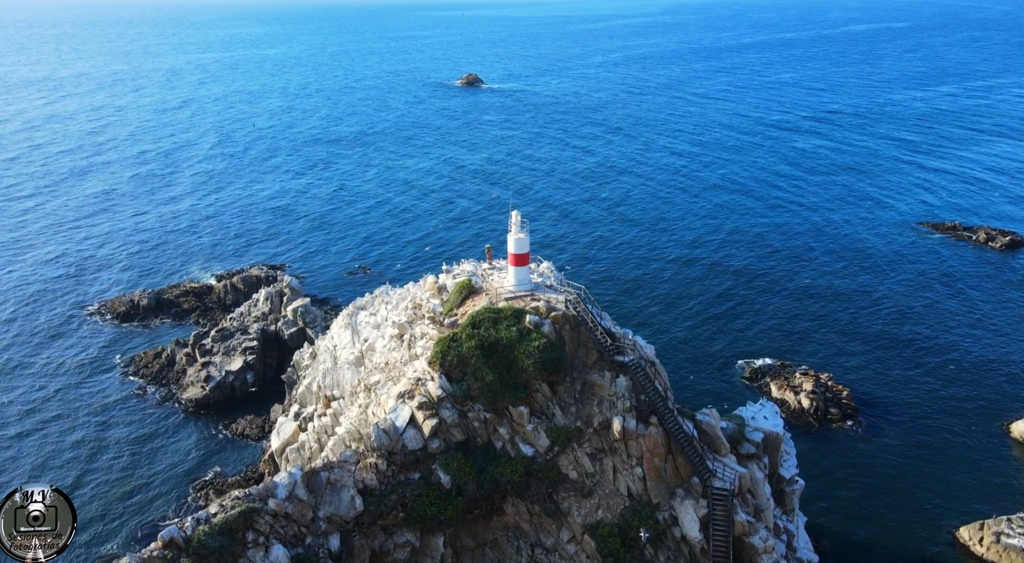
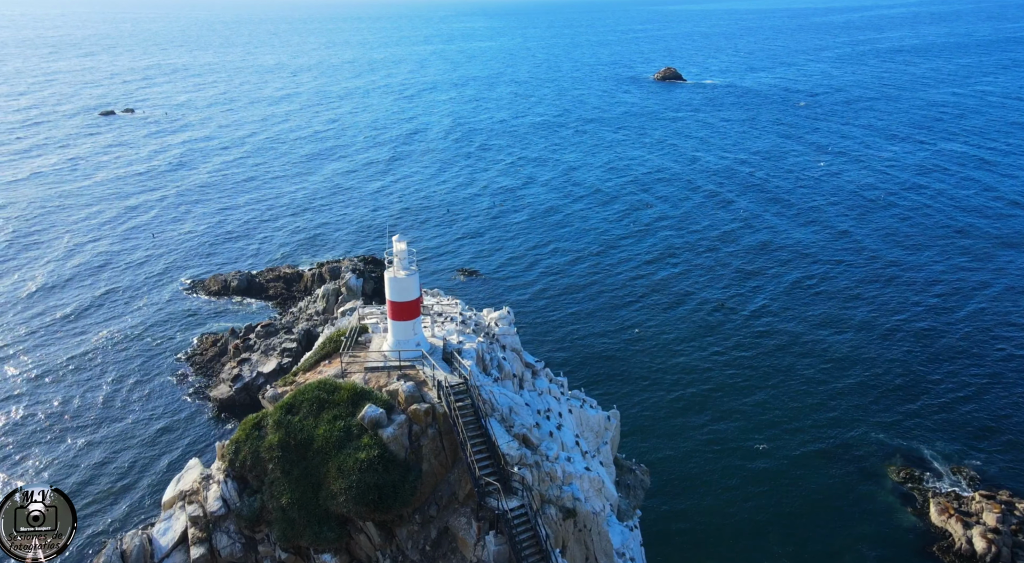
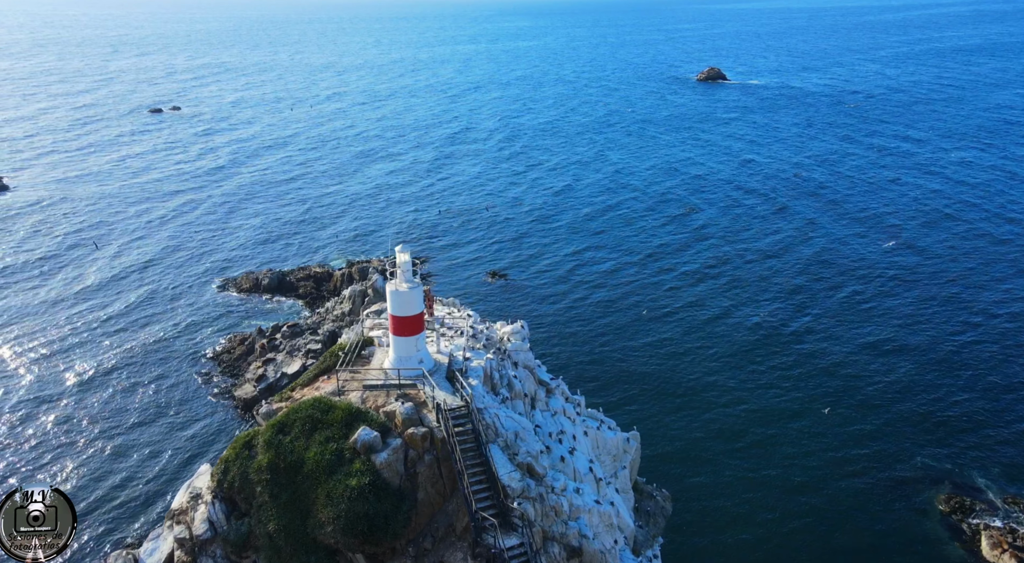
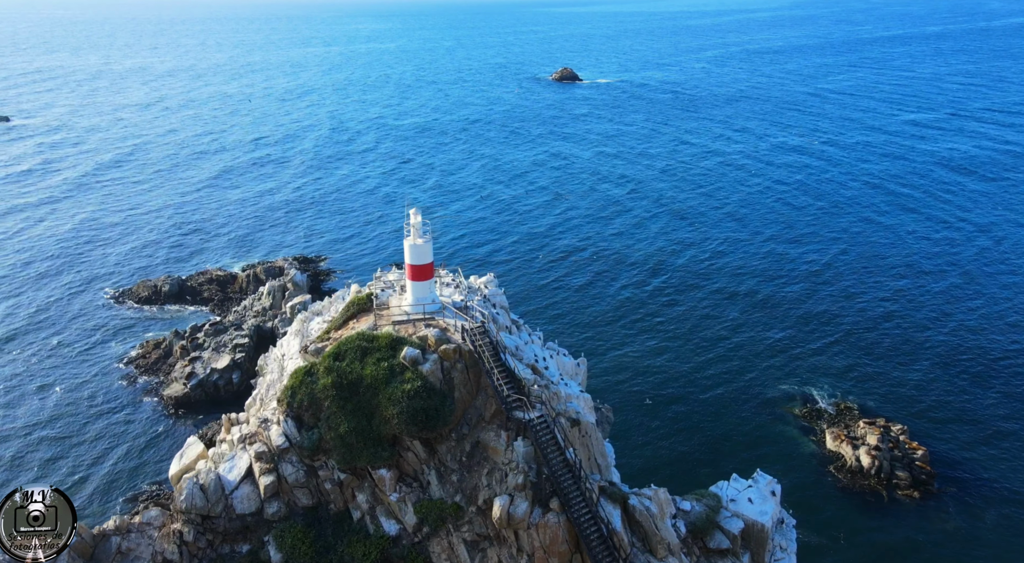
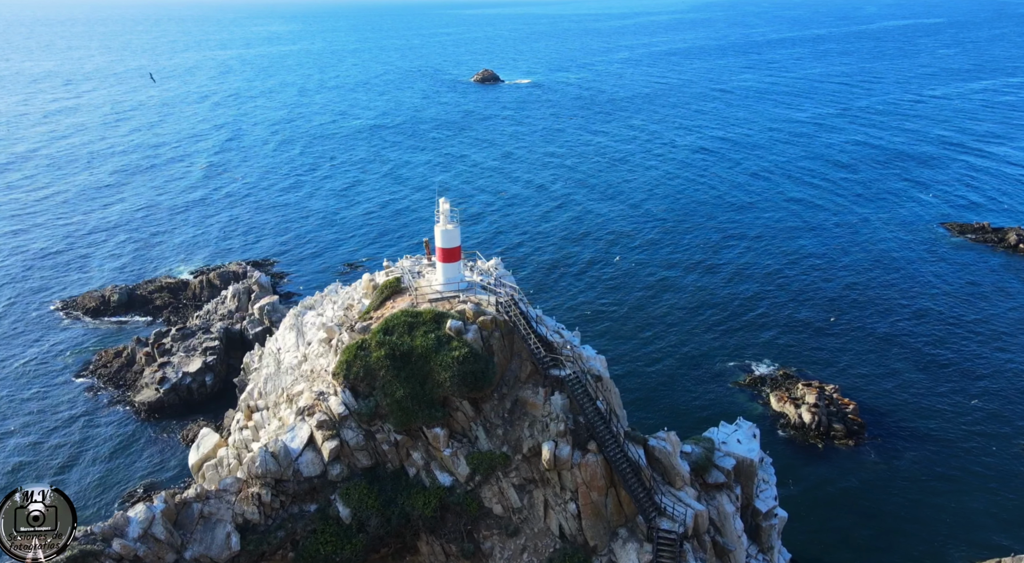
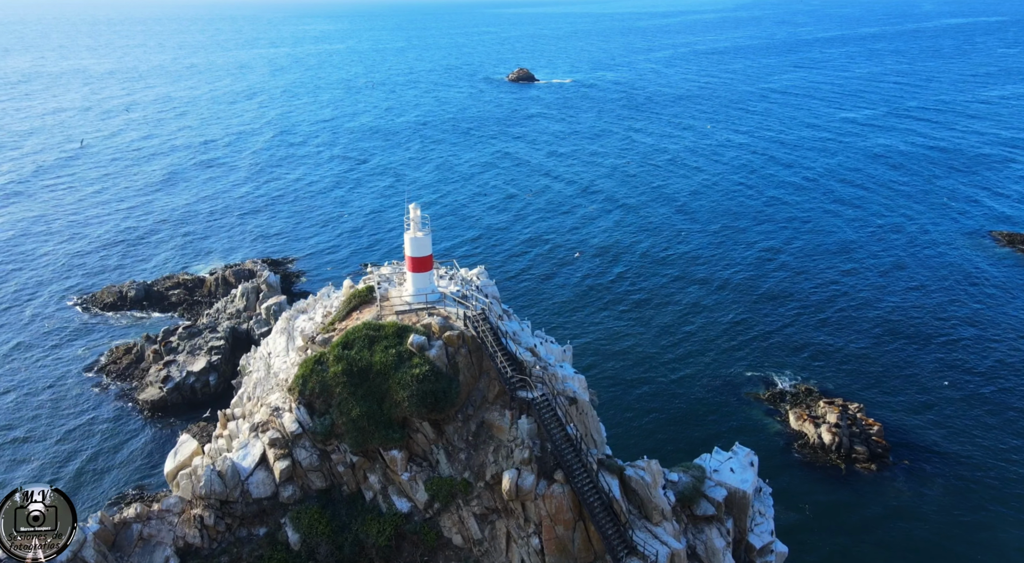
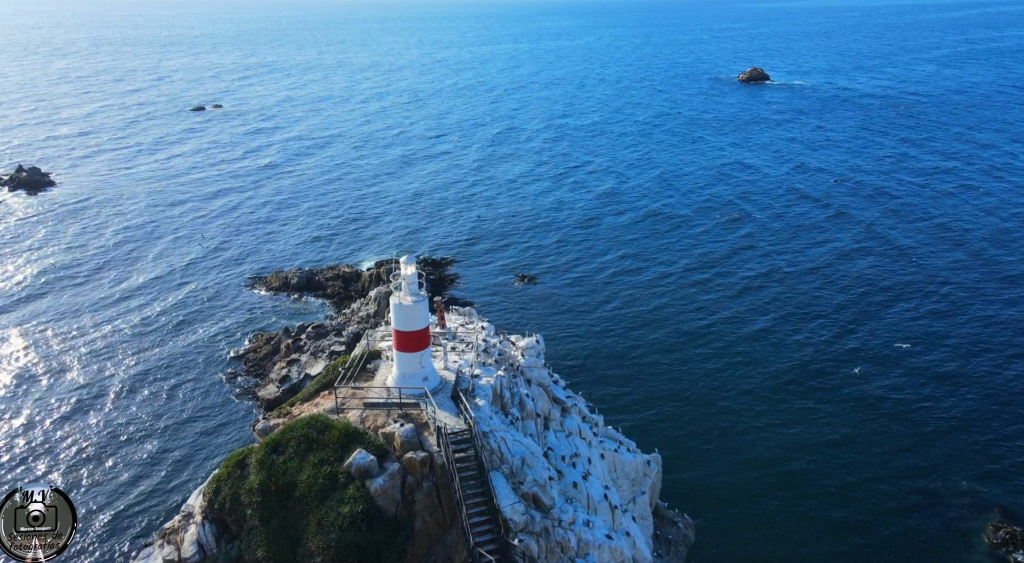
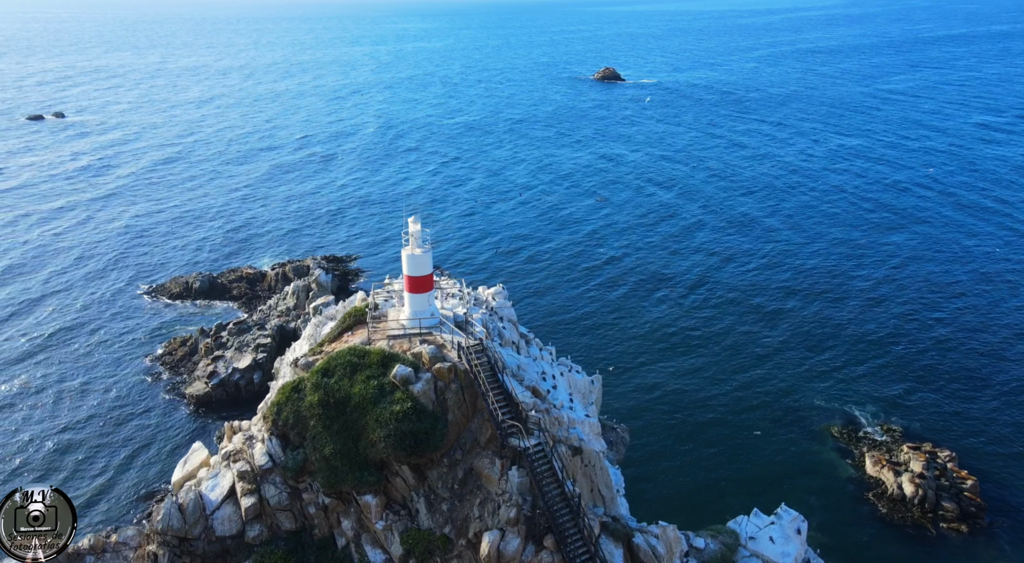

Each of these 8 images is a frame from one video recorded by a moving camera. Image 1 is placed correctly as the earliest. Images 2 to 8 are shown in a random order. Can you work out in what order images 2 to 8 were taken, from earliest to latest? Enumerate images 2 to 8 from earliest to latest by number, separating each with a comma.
5, 6, 4, 8, 2, 3, 7
